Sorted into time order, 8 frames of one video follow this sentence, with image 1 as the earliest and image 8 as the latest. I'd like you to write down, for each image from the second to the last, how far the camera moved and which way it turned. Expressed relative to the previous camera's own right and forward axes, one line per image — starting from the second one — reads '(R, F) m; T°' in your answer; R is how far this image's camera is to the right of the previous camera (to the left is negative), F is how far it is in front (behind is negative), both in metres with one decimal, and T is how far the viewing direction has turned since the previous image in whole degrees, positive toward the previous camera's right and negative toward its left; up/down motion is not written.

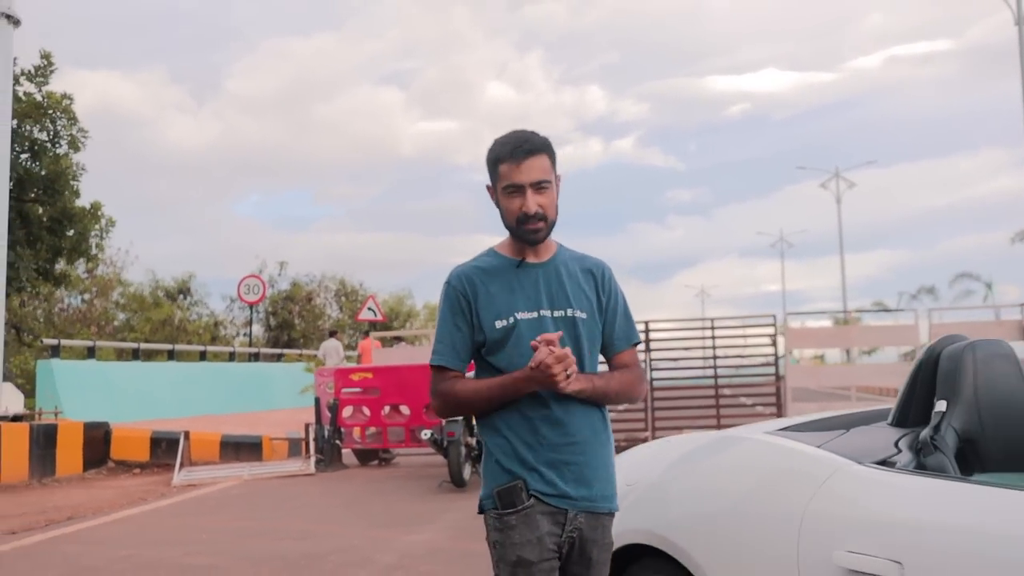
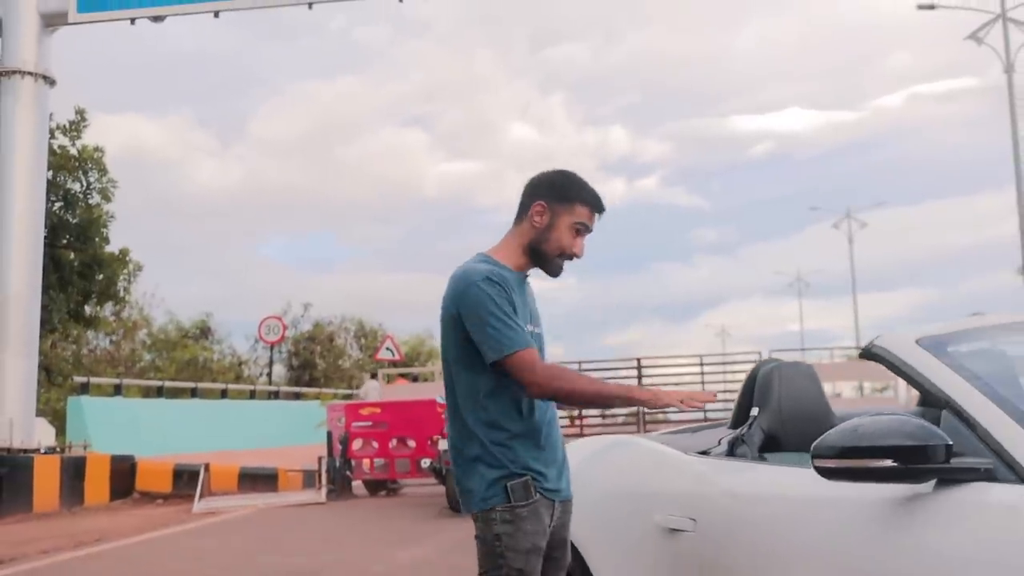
(+0.3, -0.9) m; -1°
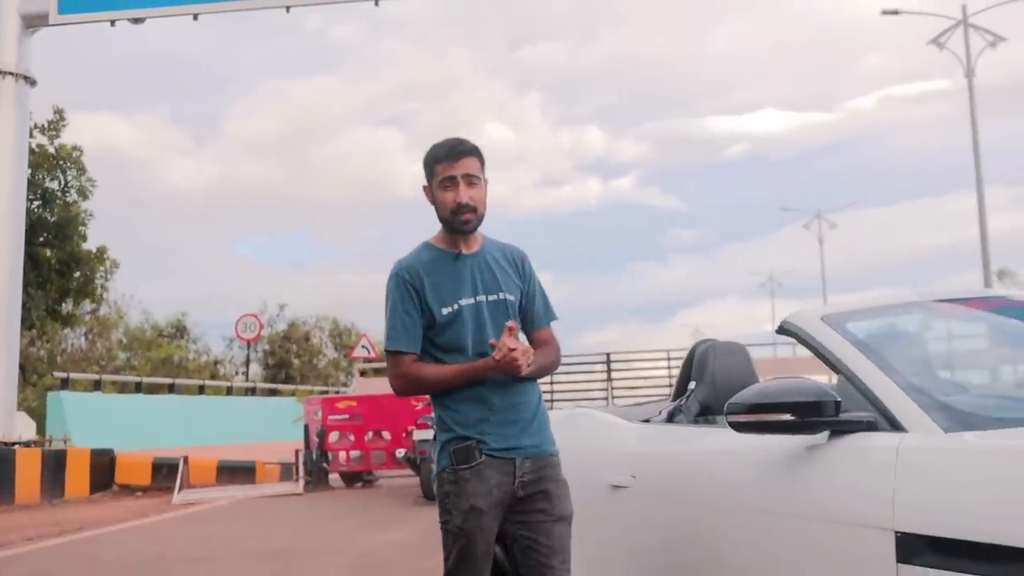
(0.0, -0.4) m; +1°
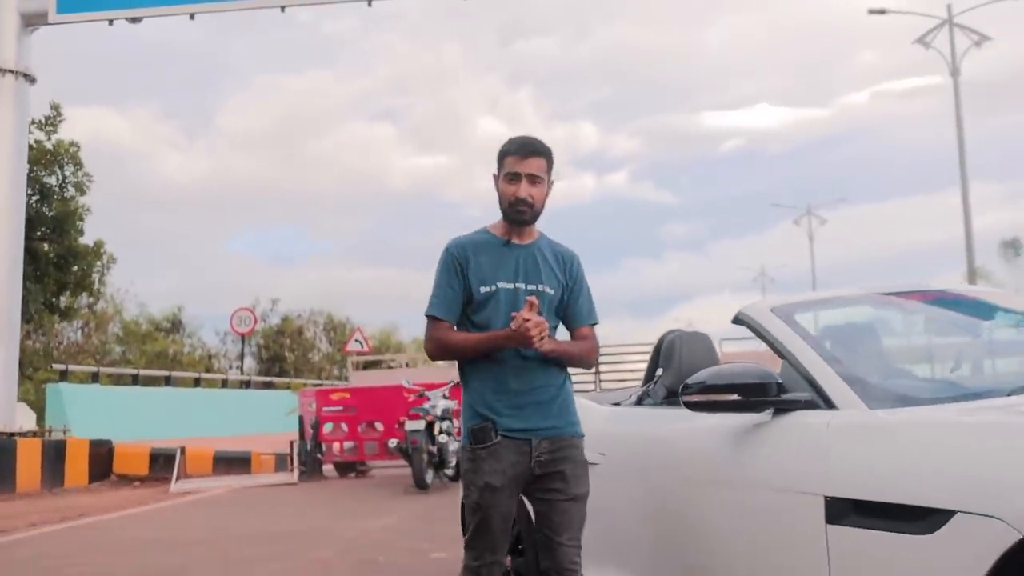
(0.0, -0.3) m; 0°
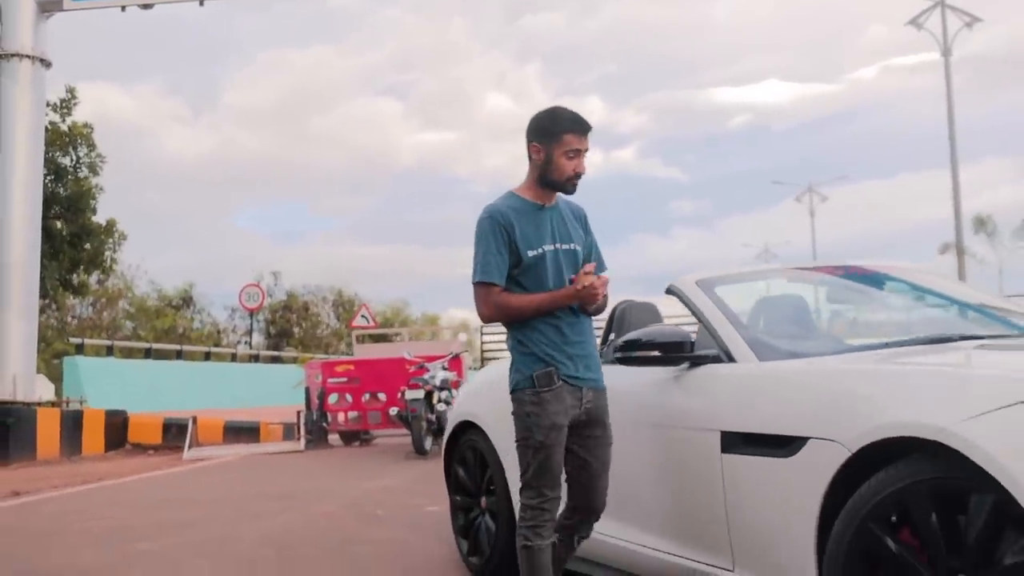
(+0.1, -0.6) m; 0°
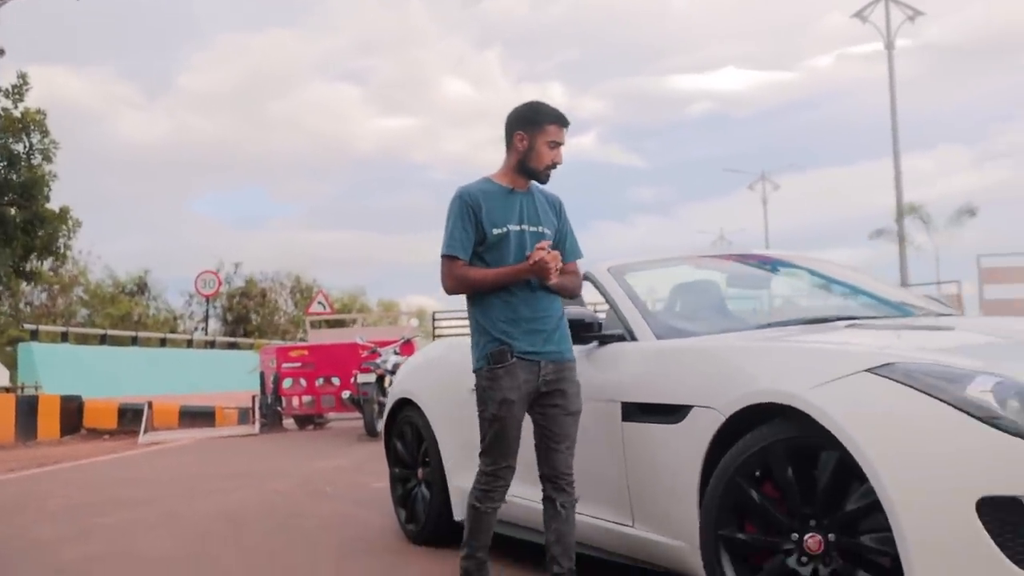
(+0.1, -0.4) m; +2°
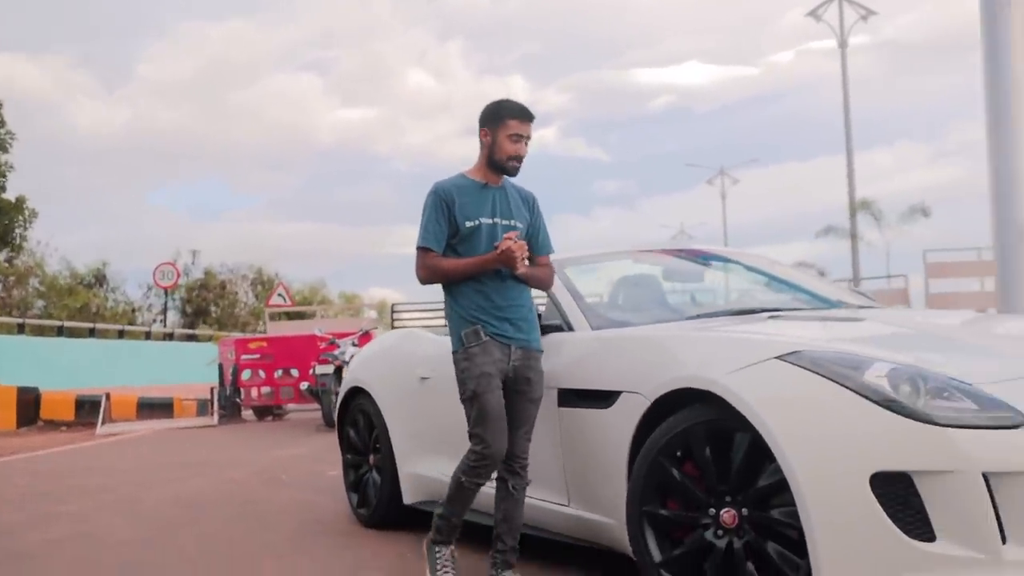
(+0.1, -0.2) m; +2°
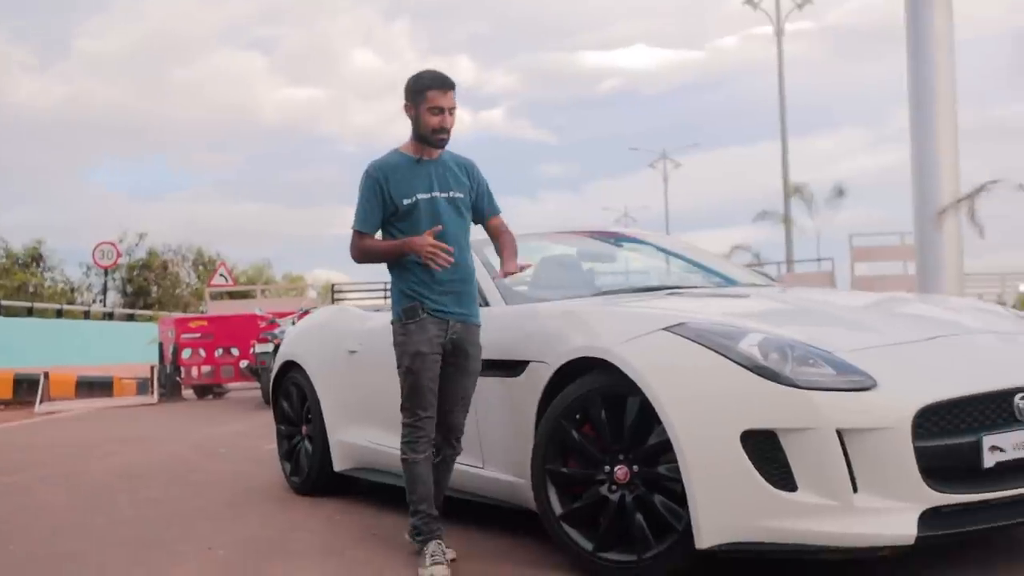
(+0.1, -0.3) m; +3°
